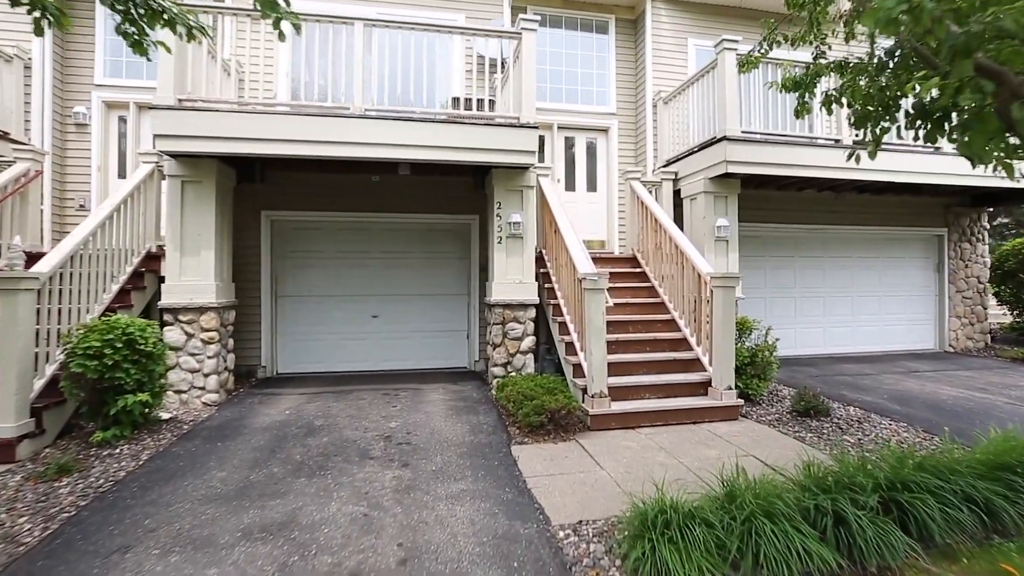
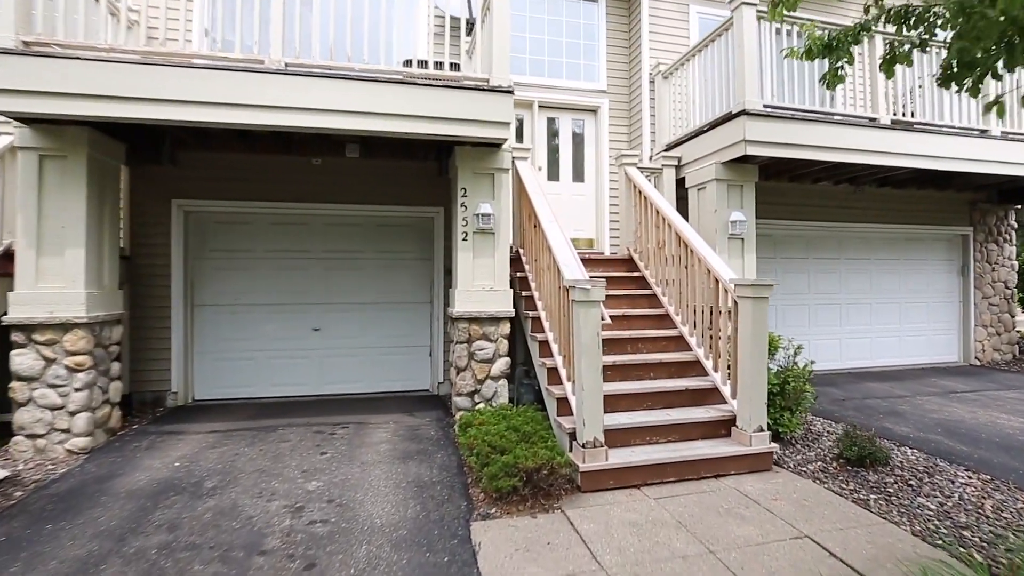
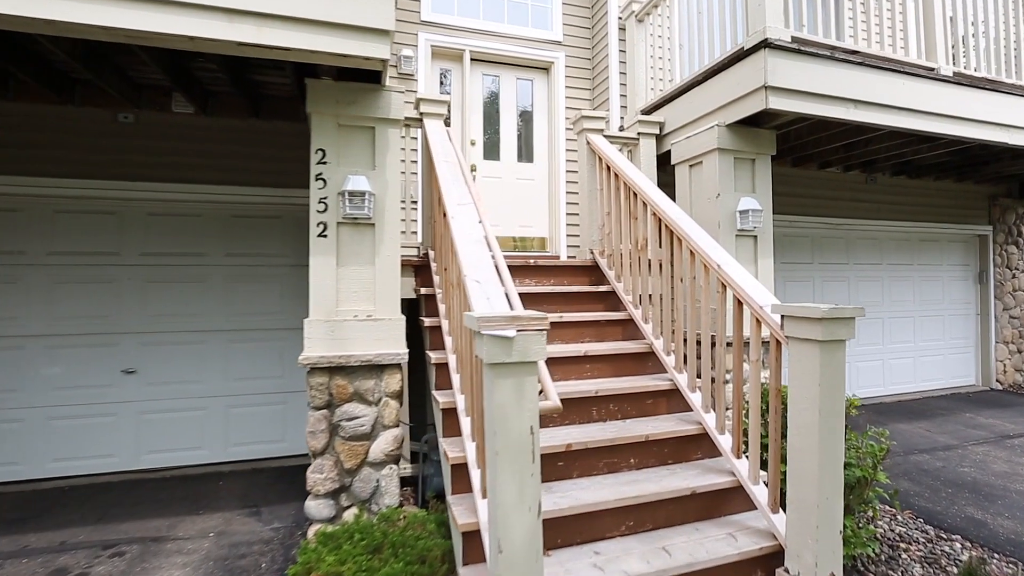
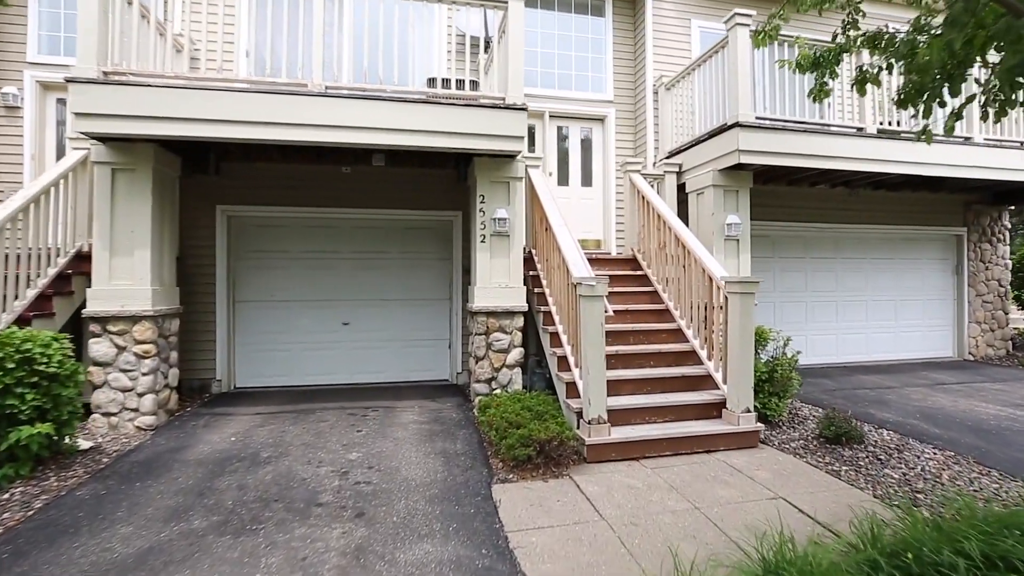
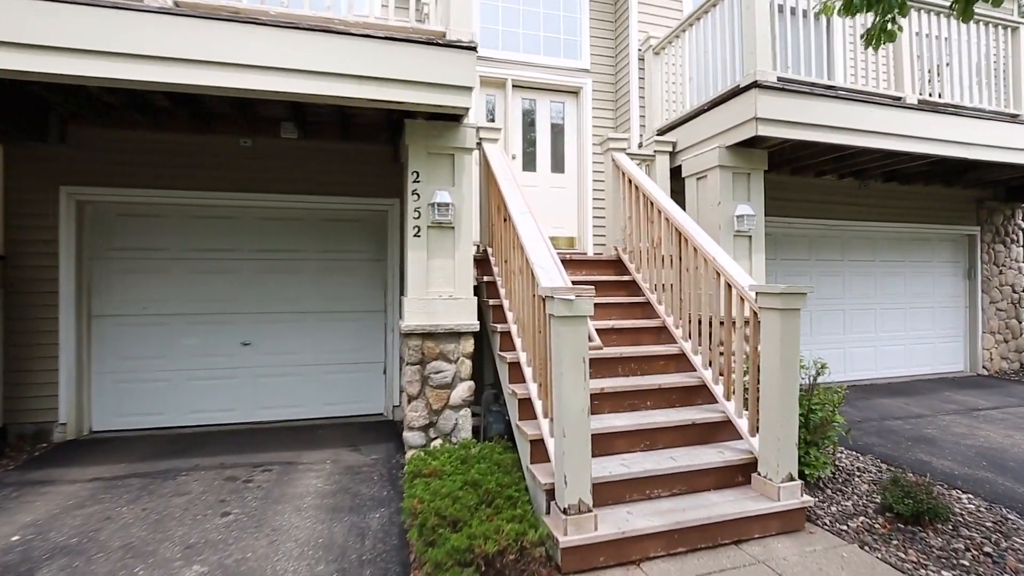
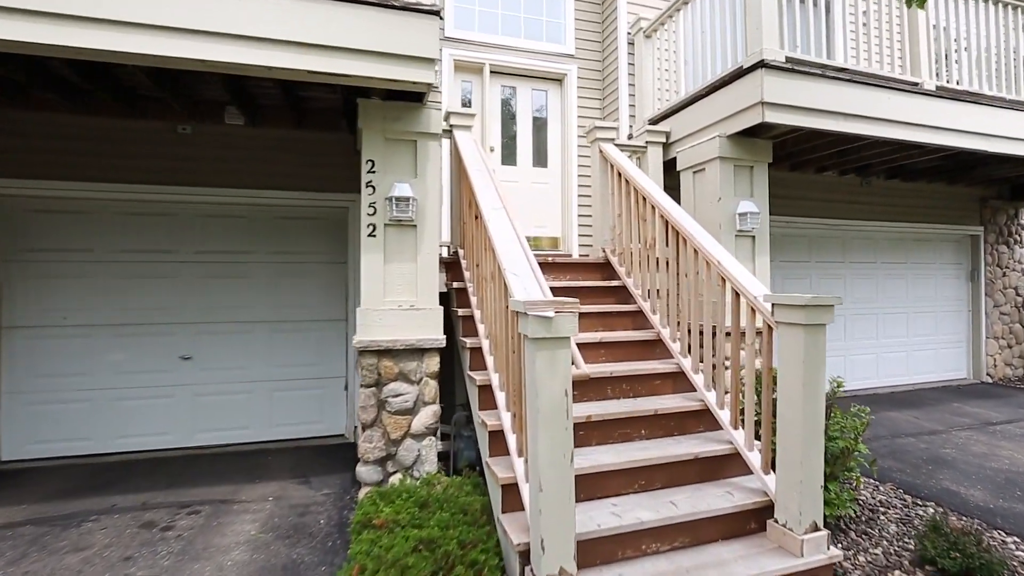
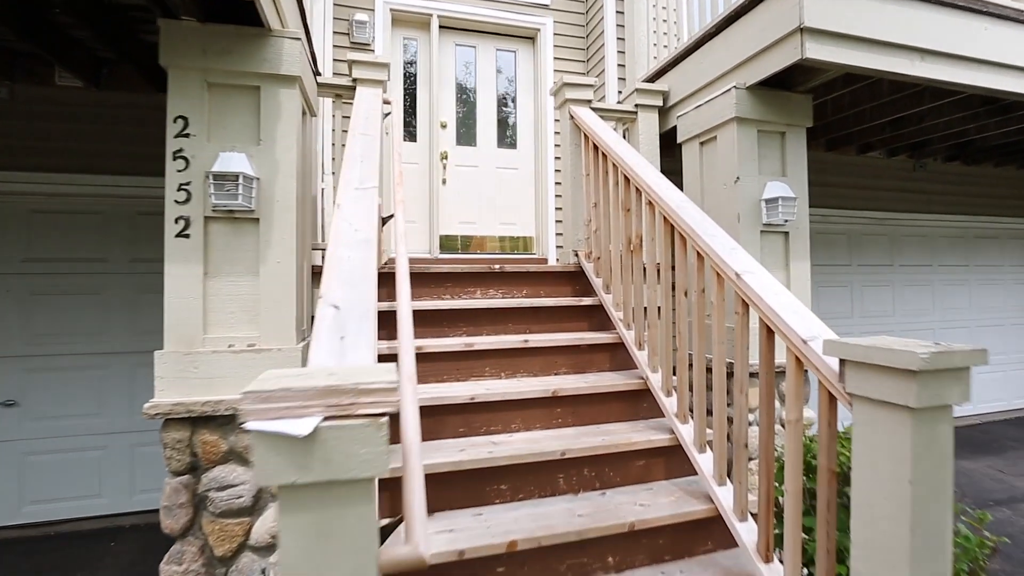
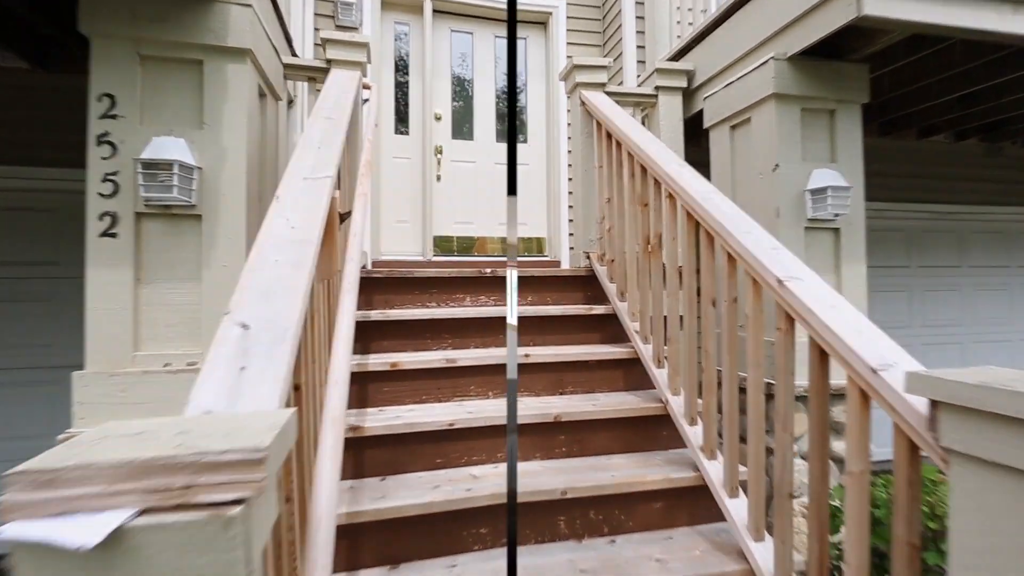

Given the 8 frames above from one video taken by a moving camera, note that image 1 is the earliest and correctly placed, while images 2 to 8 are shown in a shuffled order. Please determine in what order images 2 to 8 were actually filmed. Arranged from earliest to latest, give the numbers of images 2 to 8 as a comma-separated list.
4, 2, 5, 6, 3, 7, 8
